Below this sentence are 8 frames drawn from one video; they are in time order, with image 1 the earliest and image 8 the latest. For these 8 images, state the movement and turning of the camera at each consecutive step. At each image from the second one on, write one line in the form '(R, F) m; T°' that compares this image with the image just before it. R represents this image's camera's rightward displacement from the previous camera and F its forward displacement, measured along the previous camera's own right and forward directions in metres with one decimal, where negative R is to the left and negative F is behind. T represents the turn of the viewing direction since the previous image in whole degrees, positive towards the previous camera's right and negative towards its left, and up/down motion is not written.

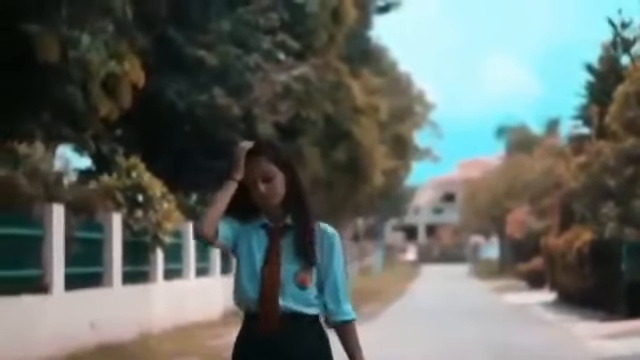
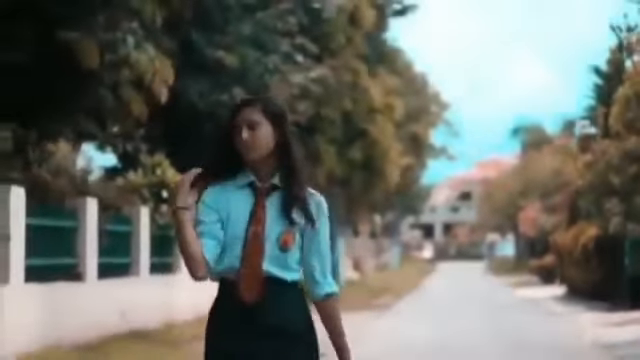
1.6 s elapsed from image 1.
(0.0, -1.3) m; -1°
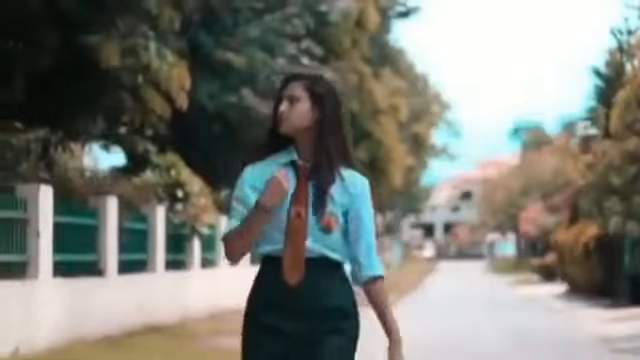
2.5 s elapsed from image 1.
(-0.2, -0.7) m; 0°
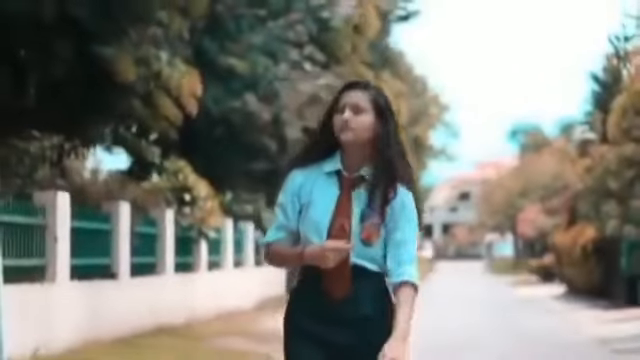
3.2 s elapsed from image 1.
(-0.1, -0.6) m; 0°
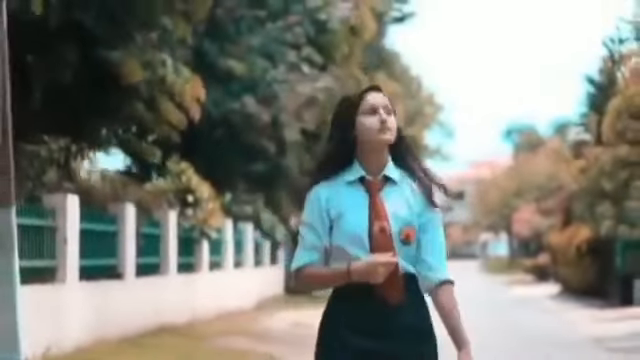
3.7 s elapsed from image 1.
(-0.1, -0.4) m; 0°
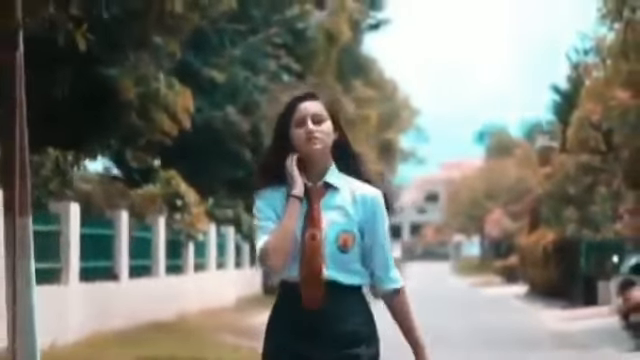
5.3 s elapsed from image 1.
(-0.1, -1.5) m; +1°
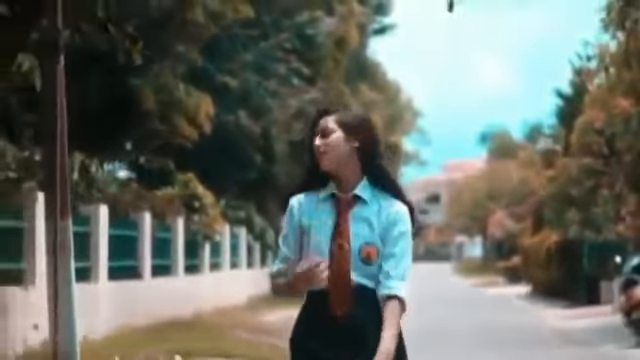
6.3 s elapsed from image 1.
(-0.2, -0.9) m; 0°
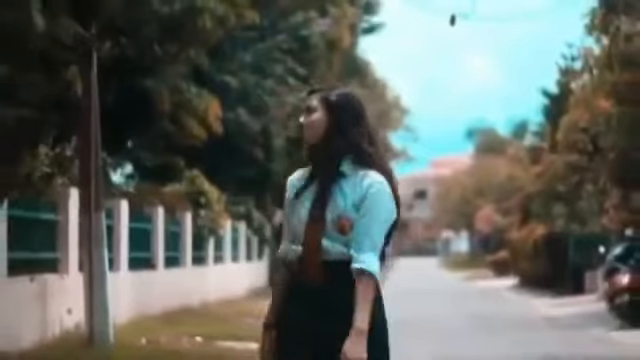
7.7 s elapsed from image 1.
(-0.3, -1.5) m; +1°
